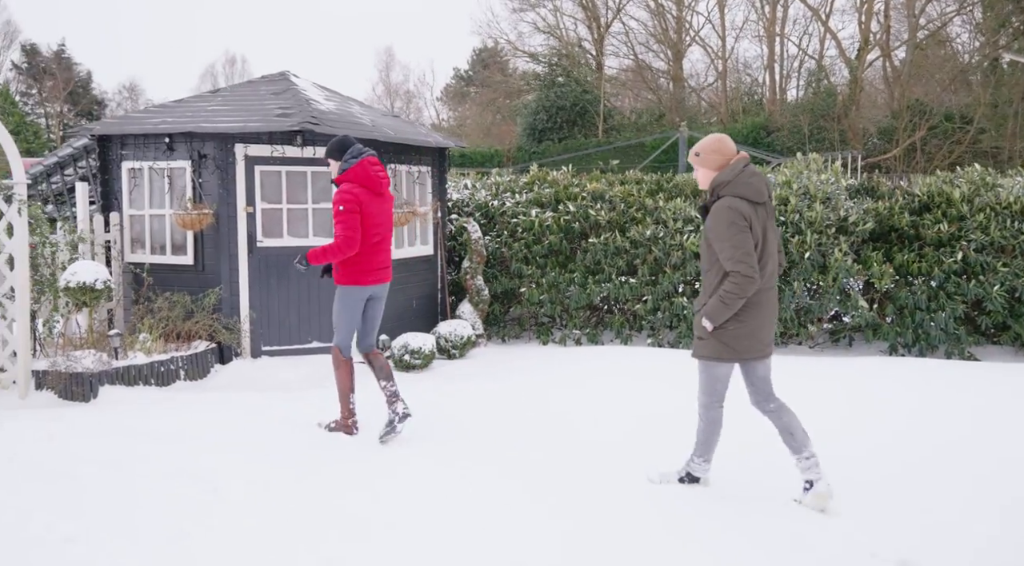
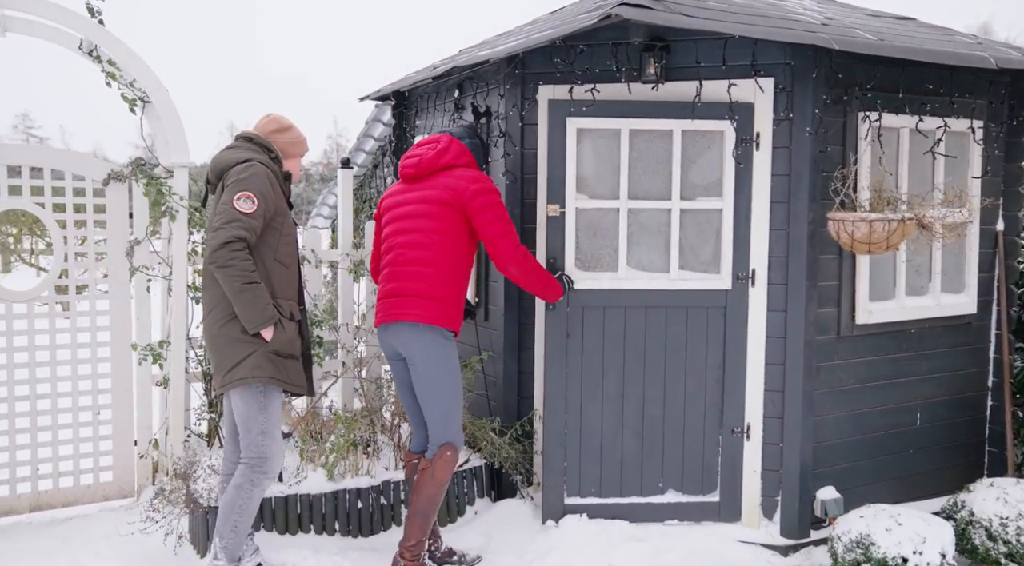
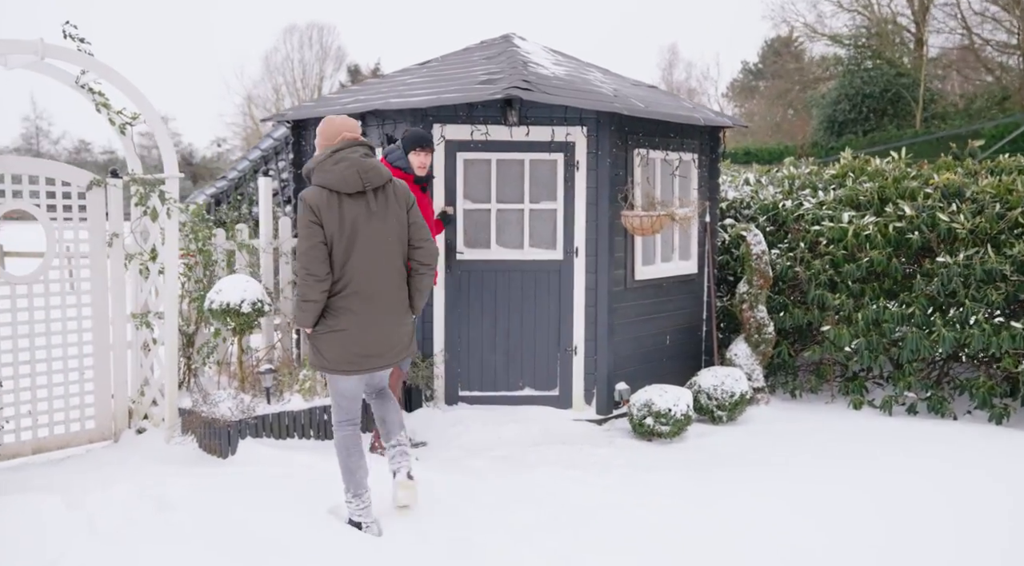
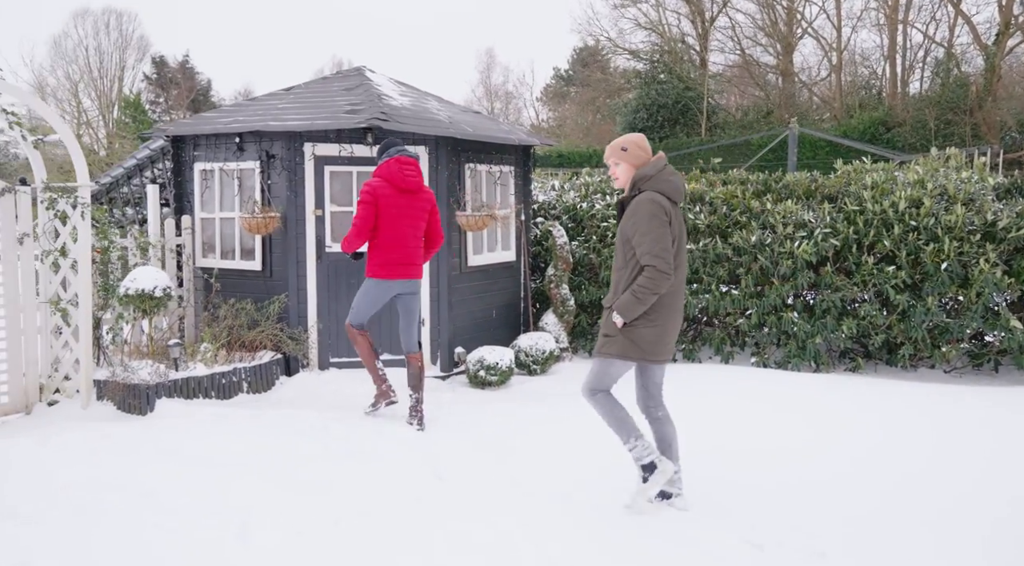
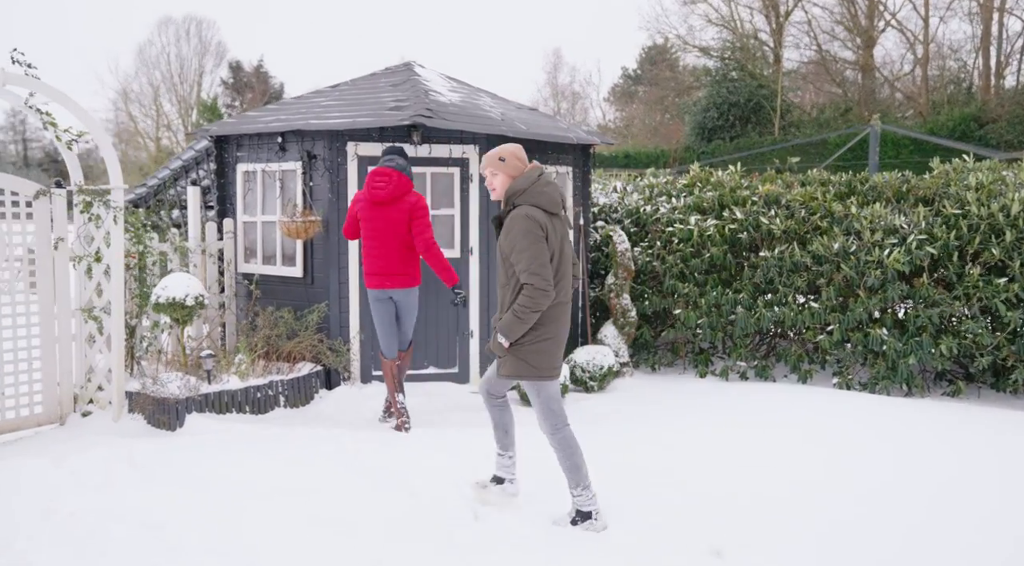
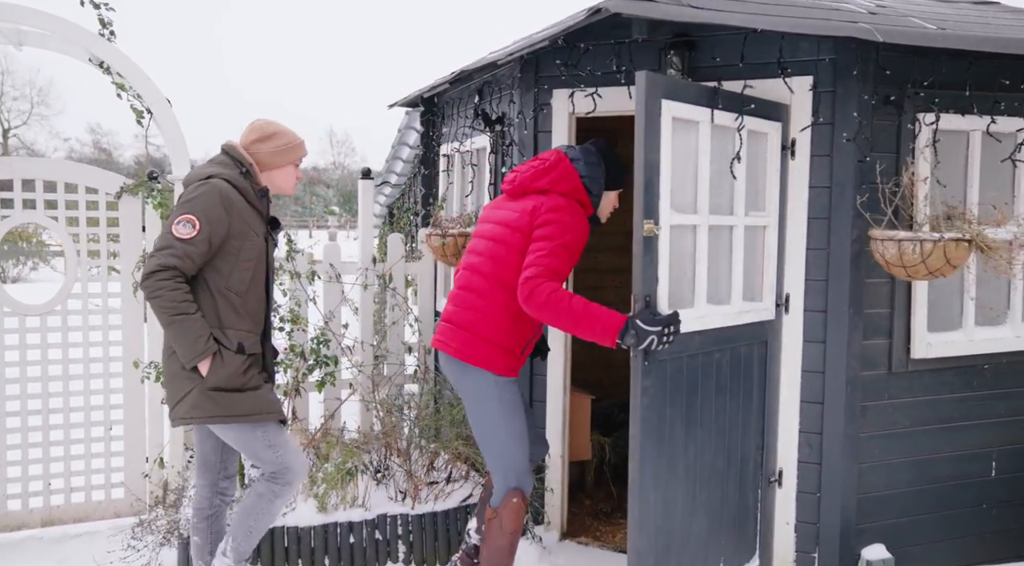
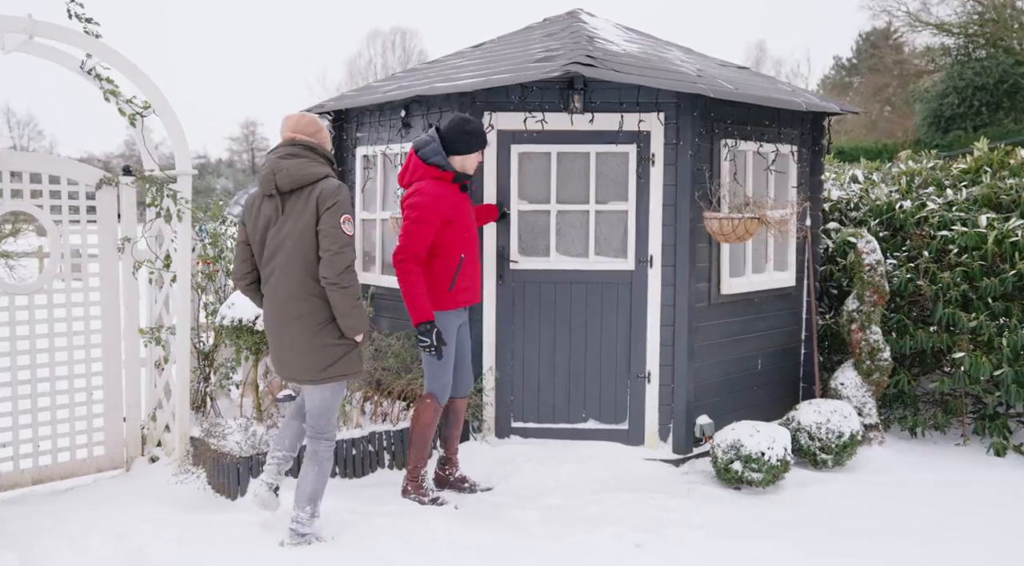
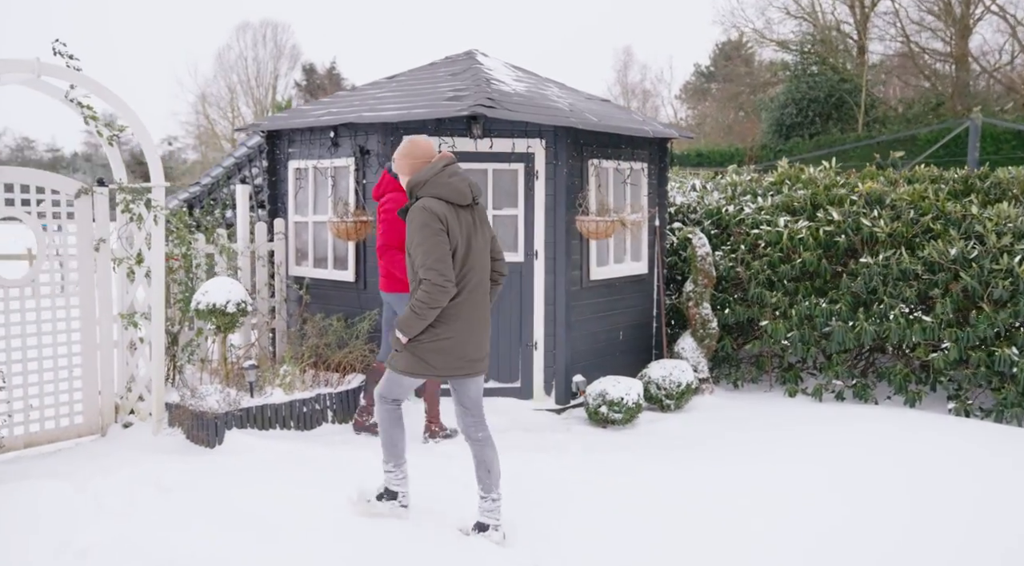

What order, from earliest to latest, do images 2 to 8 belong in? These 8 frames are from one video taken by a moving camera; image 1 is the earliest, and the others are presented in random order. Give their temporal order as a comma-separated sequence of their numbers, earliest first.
4, 5, 8, 3, 7, 2, 6
